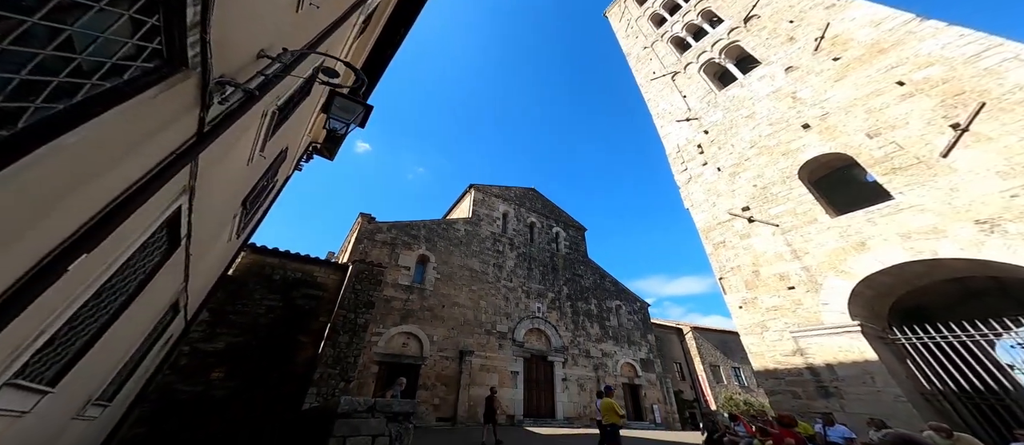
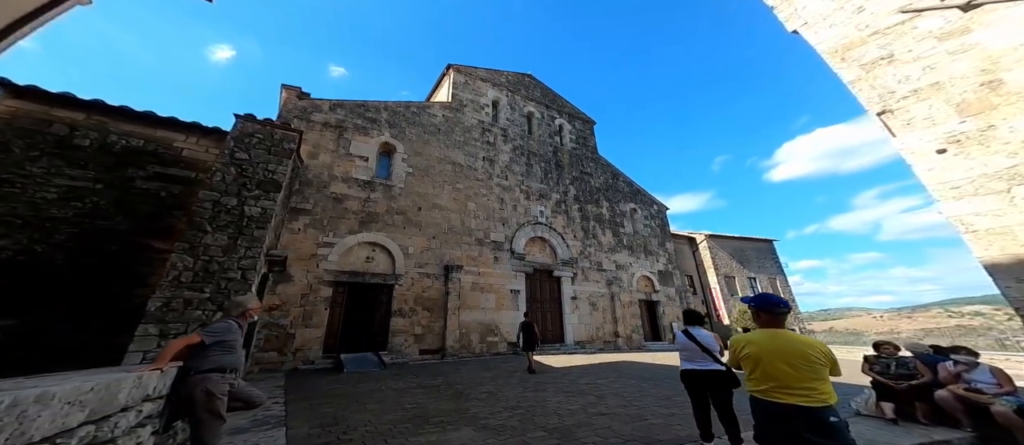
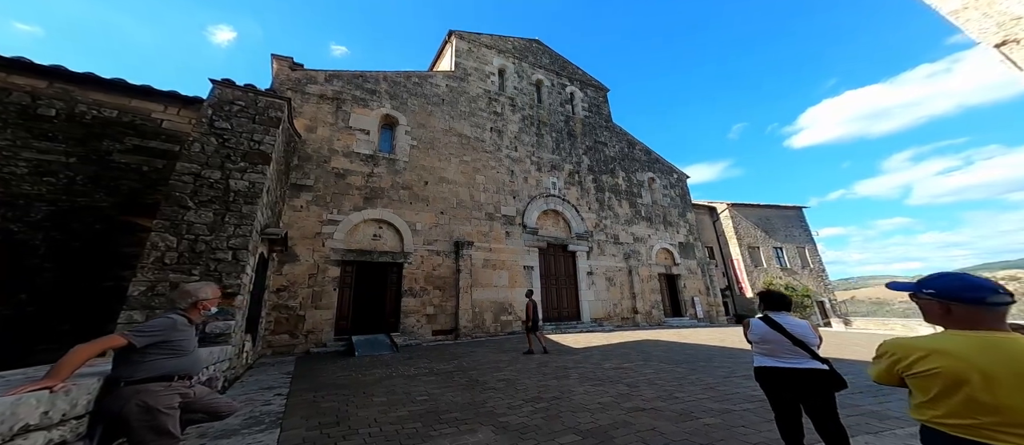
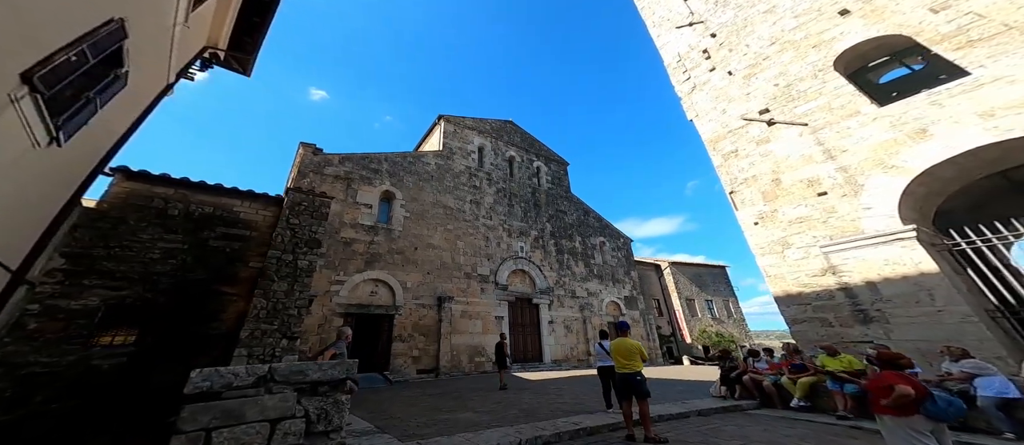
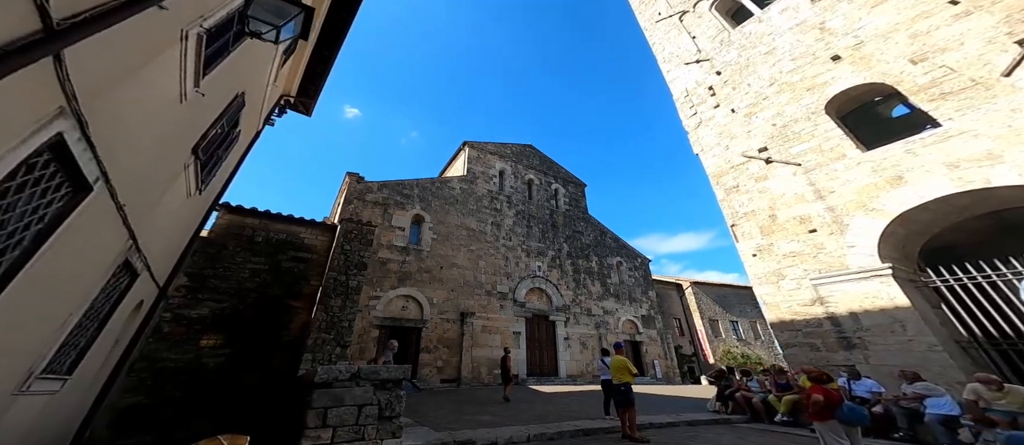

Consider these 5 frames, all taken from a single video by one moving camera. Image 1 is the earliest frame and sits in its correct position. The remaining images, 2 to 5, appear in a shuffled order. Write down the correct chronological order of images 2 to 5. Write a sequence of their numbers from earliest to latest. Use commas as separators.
5, 4, 2, 3
